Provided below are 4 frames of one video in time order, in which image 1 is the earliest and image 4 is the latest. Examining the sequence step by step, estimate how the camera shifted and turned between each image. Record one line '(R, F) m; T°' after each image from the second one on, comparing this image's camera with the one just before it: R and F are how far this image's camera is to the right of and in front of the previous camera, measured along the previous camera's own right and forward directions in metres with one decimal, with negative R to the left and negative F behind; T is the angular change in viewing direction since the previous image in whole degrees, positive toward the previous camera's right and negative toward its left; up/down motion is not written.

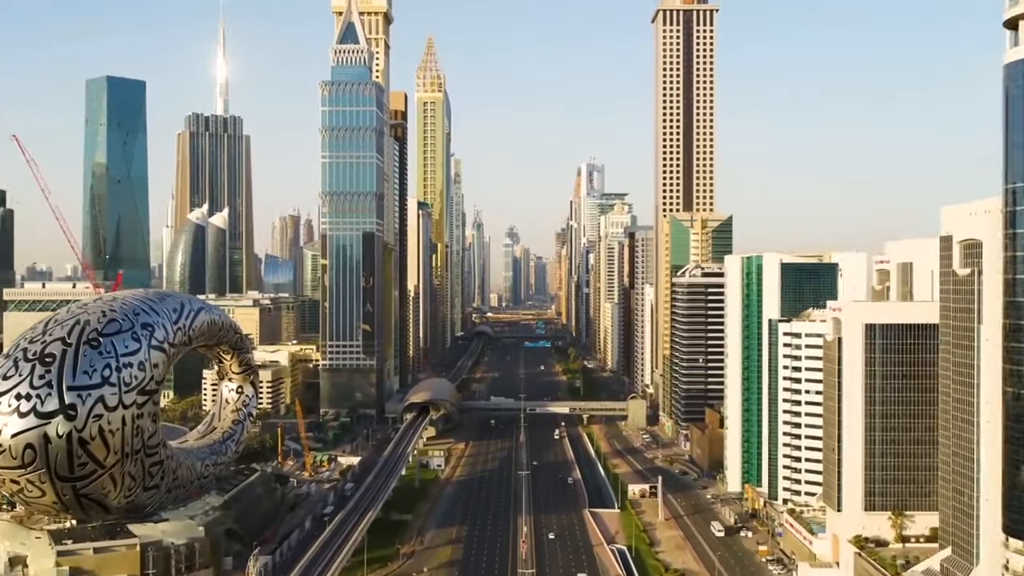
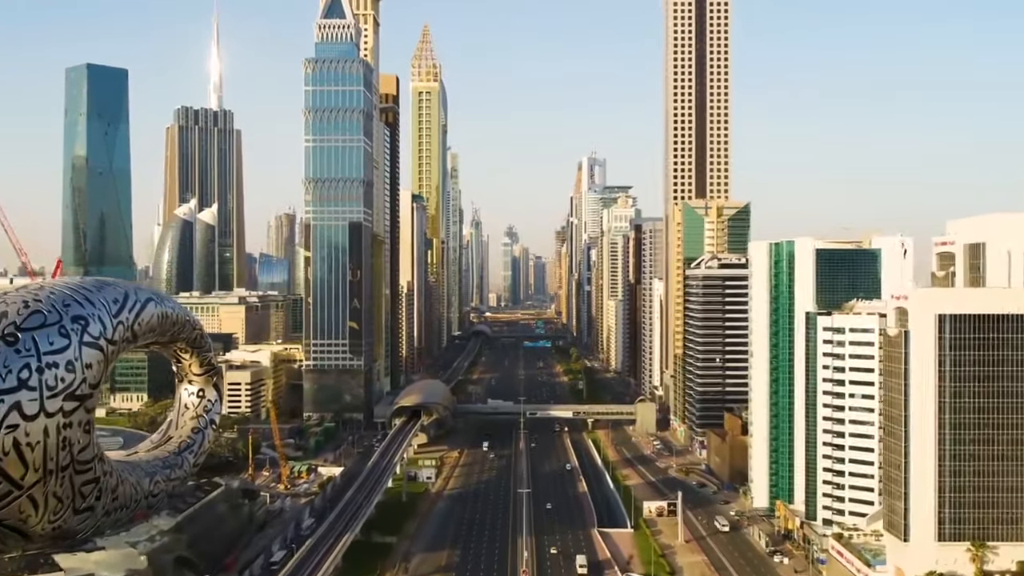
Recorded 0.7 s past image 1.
(0.0, +8.8) m; 0°
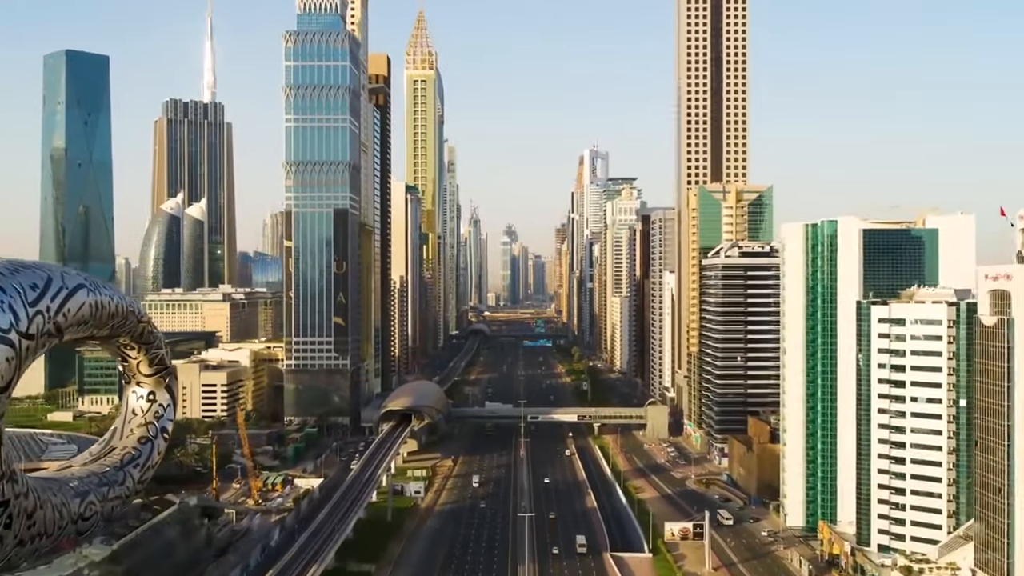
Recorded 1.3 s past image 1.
(0.0, +8.8) m; 0°
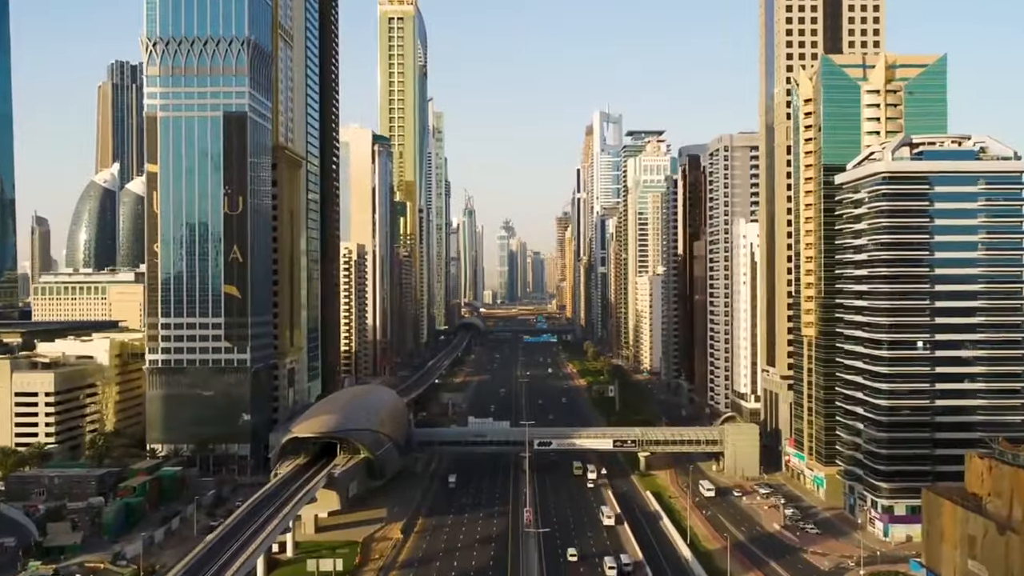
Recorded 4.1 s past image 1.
(+0.1, +36.8) m; 0°
